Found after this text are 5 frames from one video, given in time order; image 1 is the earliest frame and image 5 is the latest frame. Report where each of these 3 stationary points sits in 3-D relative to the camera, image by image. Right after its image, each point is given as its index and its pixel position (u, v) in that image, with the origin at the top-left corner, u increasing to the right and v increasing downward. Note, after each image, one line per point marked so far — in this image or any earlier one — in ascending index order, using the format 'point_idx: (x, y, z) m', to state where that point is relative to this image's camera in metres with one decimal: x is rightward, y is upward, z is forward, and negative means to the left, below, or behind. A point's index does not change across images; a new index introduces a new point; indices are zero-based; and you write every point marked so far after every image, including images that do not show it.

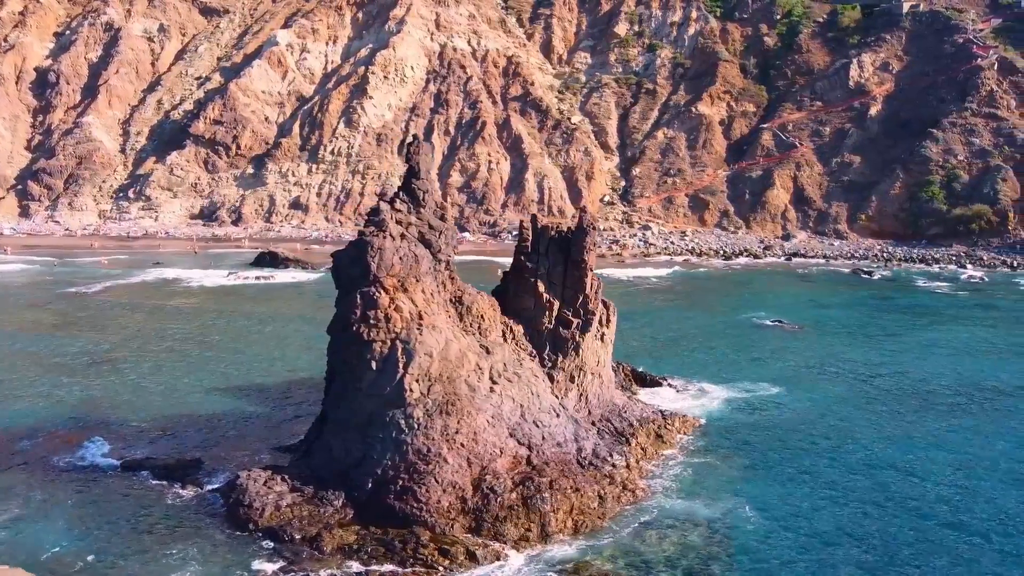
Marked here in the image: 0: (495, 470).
0: (-0.4, -4.2, +19.1) m
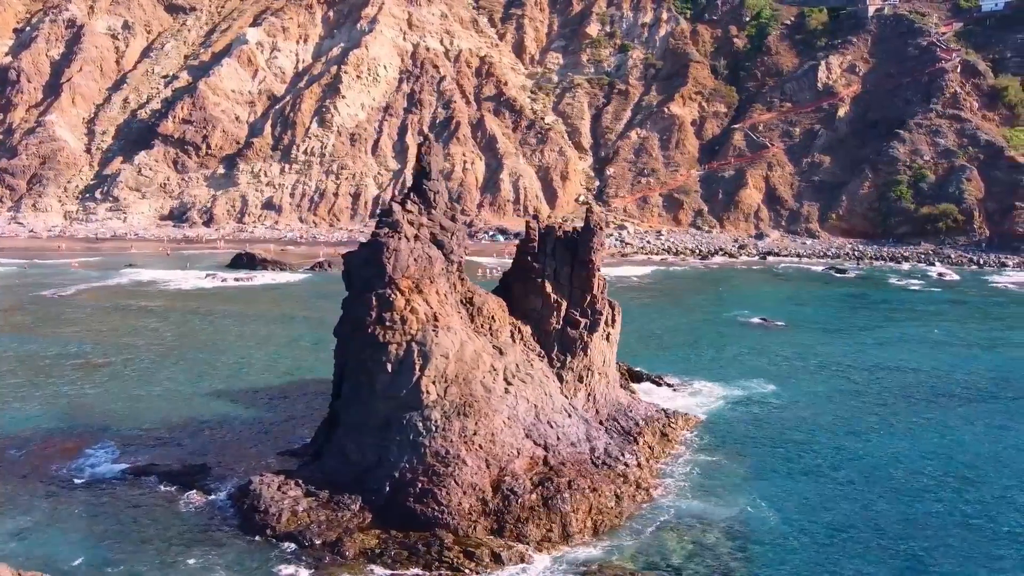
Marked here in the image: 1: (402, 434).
0: (0.0, -4.2, +19.1) m
1: (-2.5, -3.3, +18.6) m
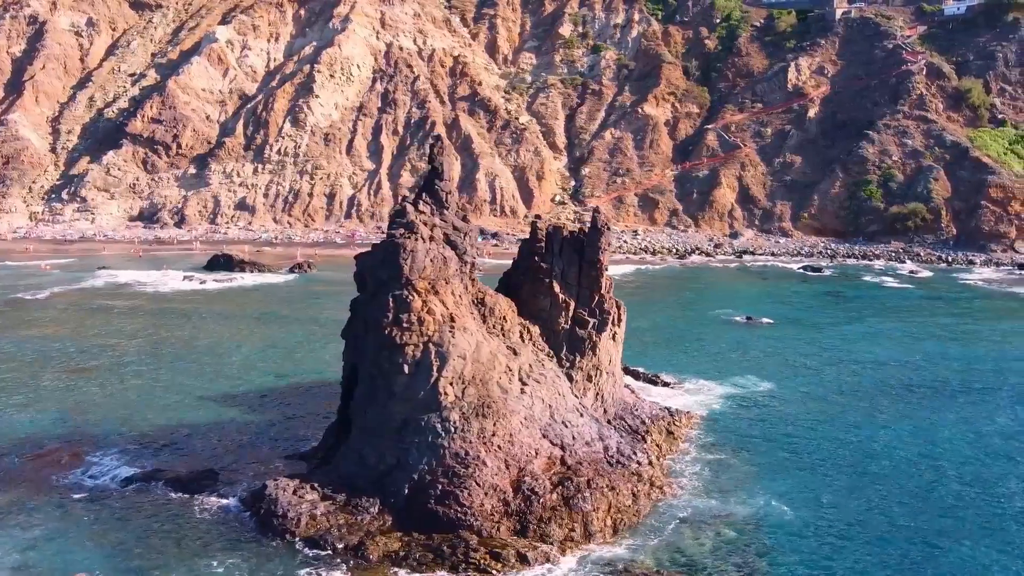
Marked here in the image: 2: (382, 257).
0: (+0.5, -4.2, +19.1) m
1: (-2.0, -3.3, +18.5) m
2: (-3.1, +0.7, +19.9) m
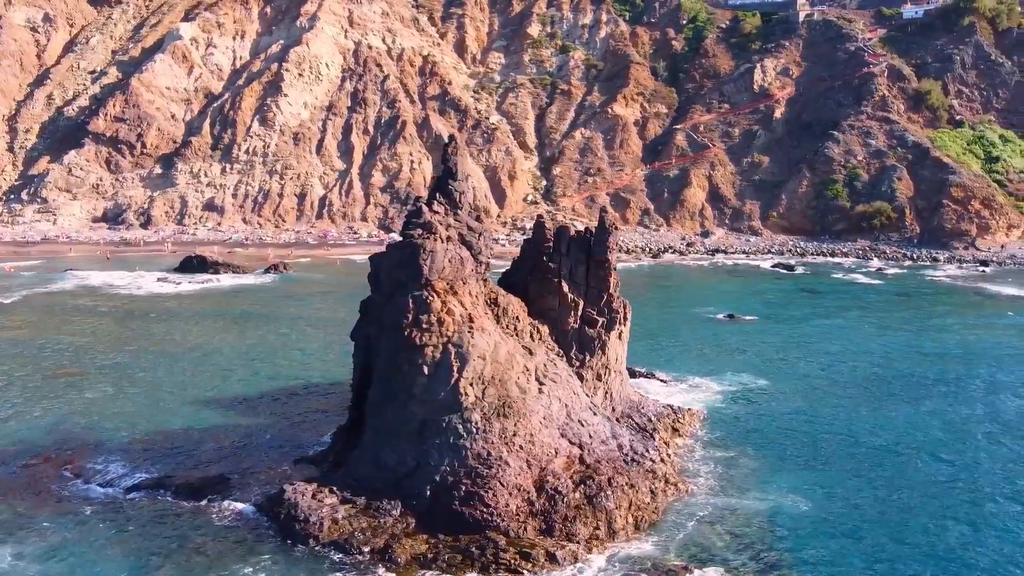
0: (+1.0, -4.2, +19.2) m
1: (-1.5, -3.3, +18.4) m
2: (-2.7, +0.7, +19.8) m
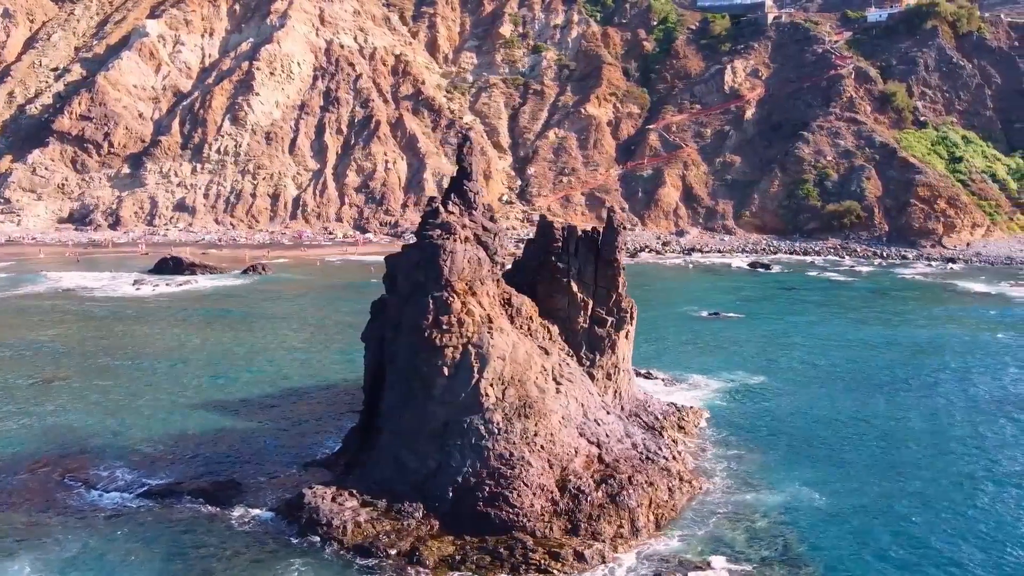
0: (+1.4, -4.2, +19.2) m
1: (-1.0, -3.3, +18.3) m
2: (-2.3, +0.7, +19.7) m
